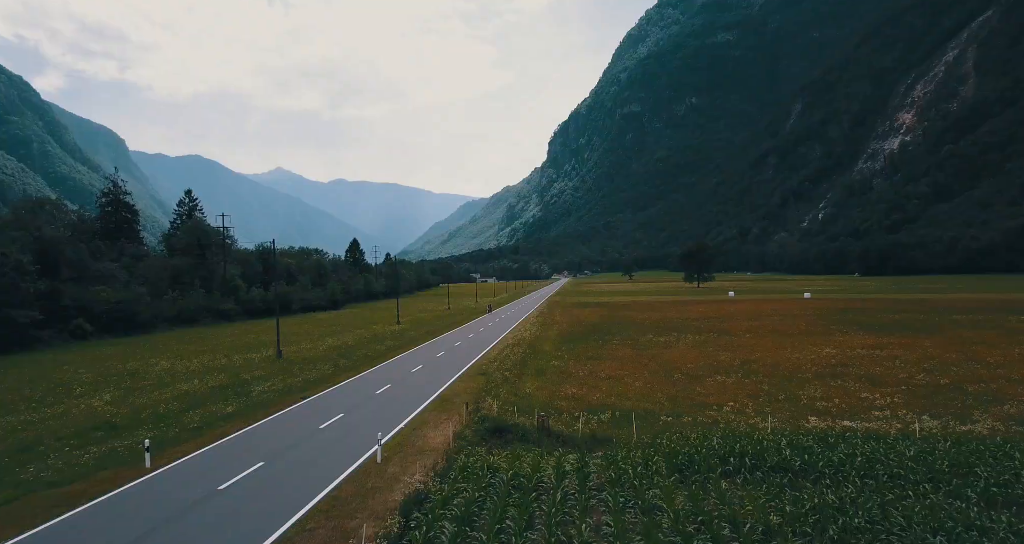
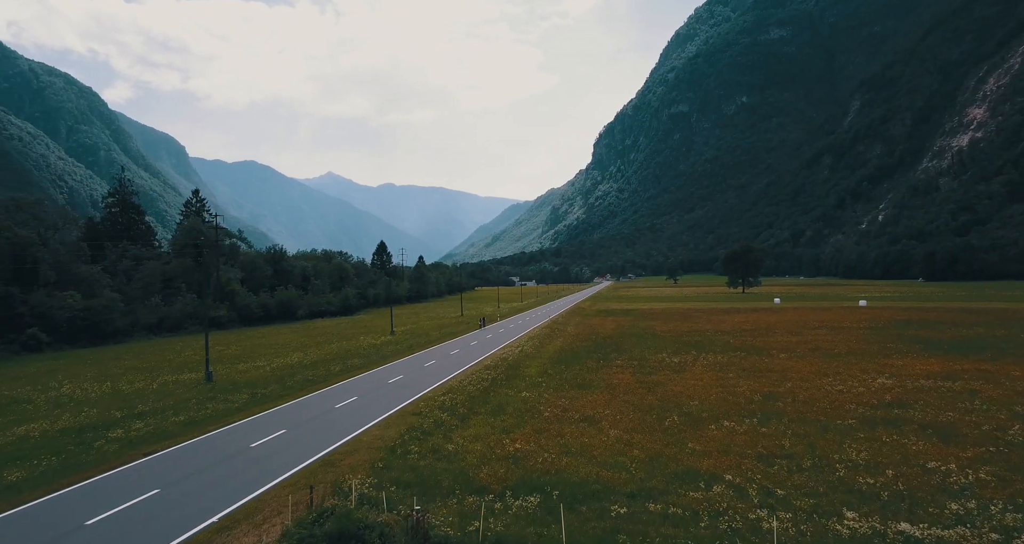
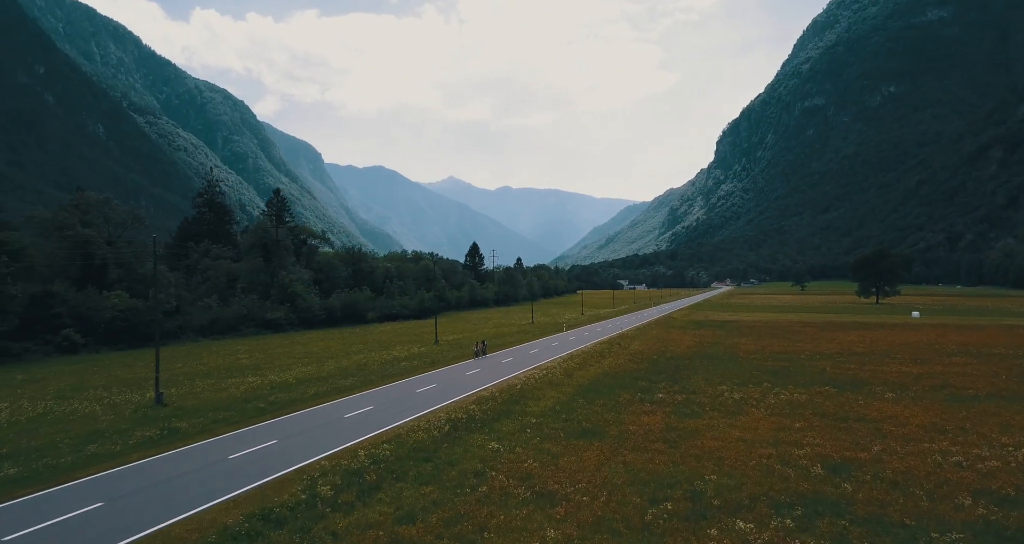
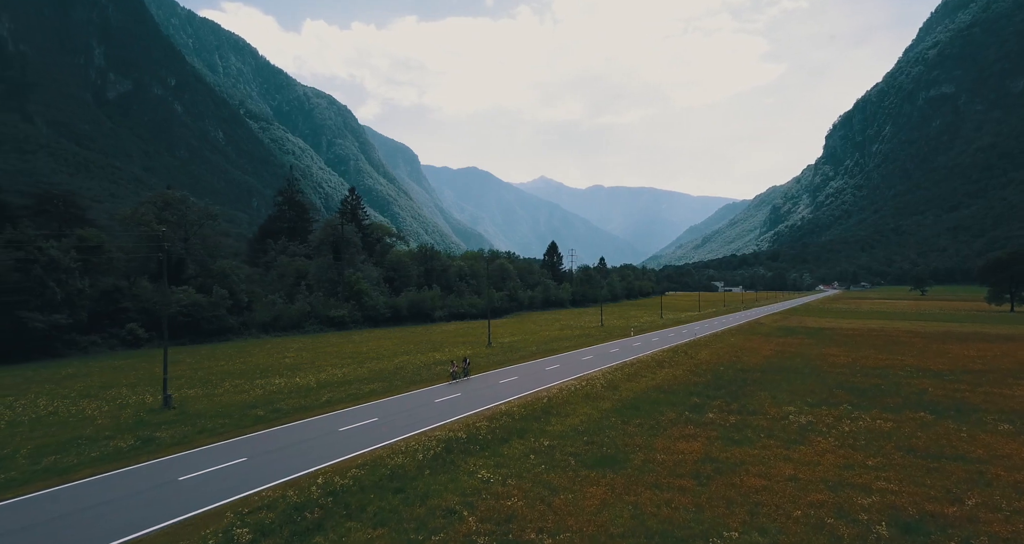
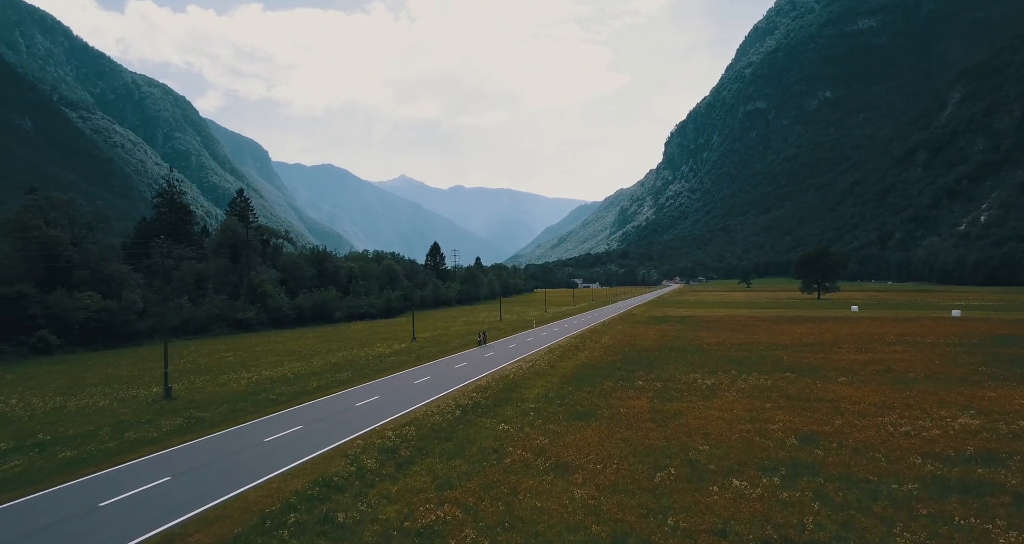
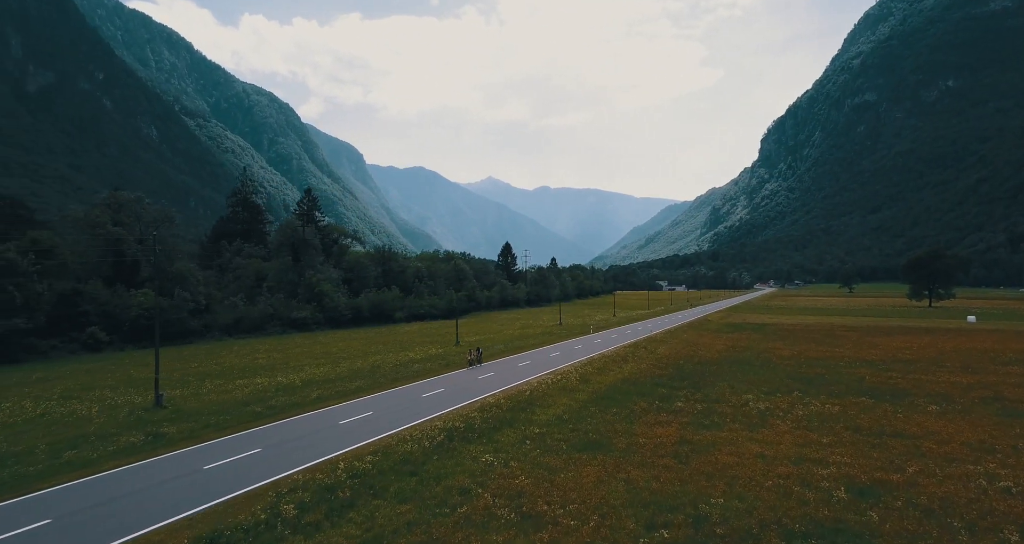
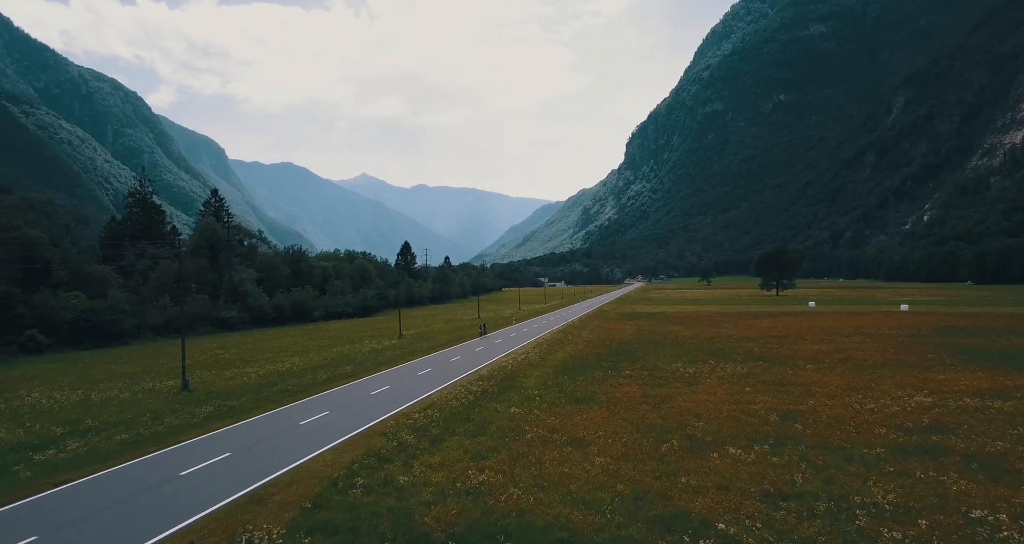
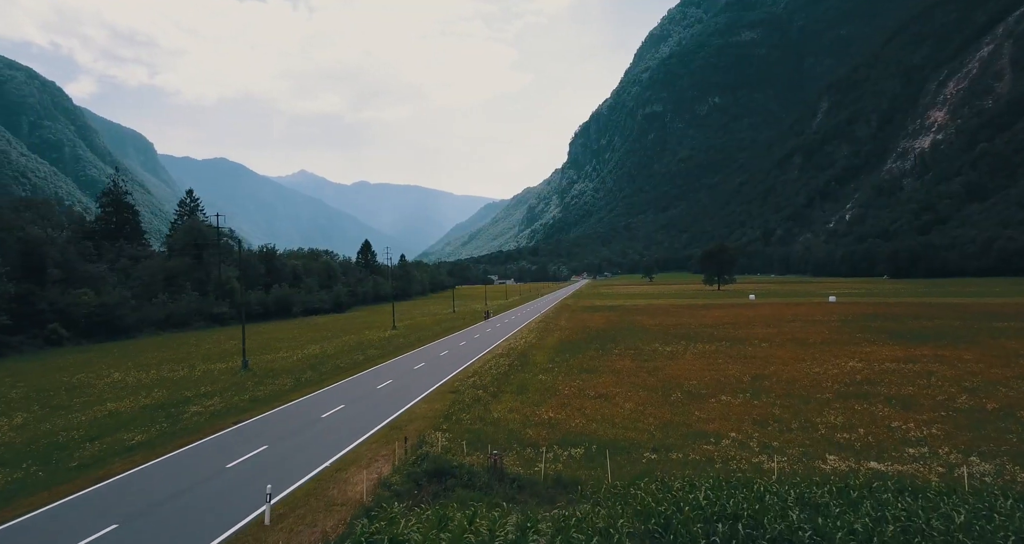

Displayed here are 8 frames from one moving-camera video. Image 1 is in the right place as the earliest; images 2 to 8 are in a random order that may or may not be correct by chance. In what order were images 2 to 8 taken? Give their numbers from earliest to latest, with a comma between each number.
8, 2, 7, 5, 3, 6, 4
